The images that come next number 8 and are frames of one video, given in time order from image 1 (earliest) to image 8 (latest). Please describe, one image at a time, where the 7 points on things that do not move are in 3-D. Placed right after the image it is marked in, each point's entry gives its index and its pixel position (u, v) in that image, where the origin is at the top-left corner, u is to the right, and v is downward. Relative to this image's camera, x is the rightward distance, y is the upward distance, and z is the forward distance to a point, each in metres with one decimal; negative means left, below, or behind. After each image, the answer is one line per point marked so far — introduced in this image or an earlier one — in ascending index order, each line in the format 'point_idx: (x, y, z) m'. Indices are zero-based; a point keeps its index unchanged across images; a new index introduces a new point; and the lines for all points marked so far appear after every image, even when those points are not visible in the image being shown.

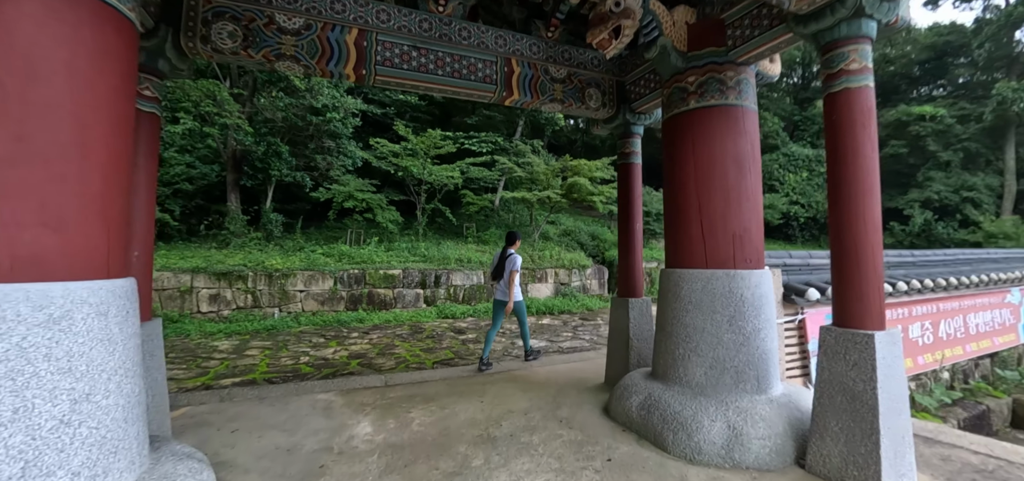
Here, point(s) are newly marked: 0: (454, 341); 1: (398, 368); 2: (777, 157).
0: (-0.8, -1.4, +5.7) m
1: (-1.2, -1.3, +4.4) m
2: (+9.2, +2.9, +14.5) m
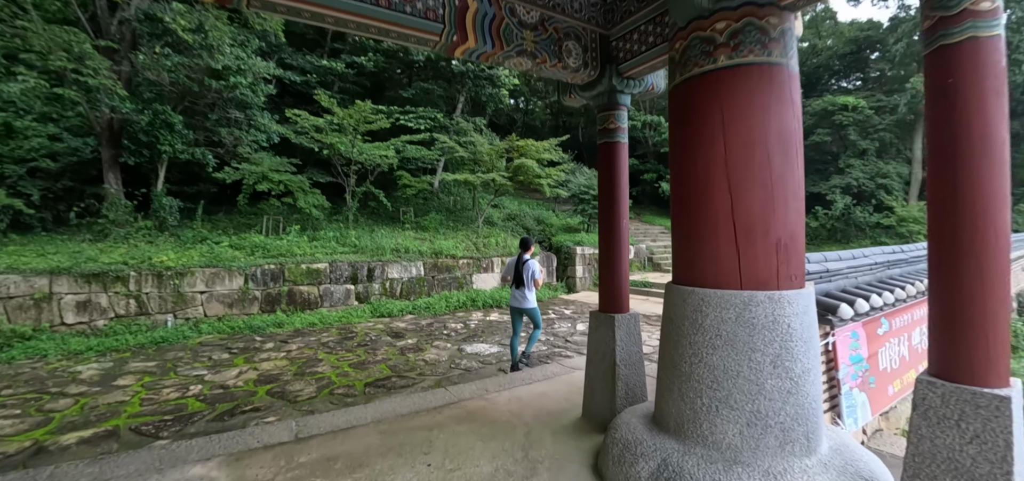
0: (-1.4, -1.3, +4.8) m
1: (-1.6, -1.3, +3.5) m
2: (+7.2, +3.5, +14.8) m
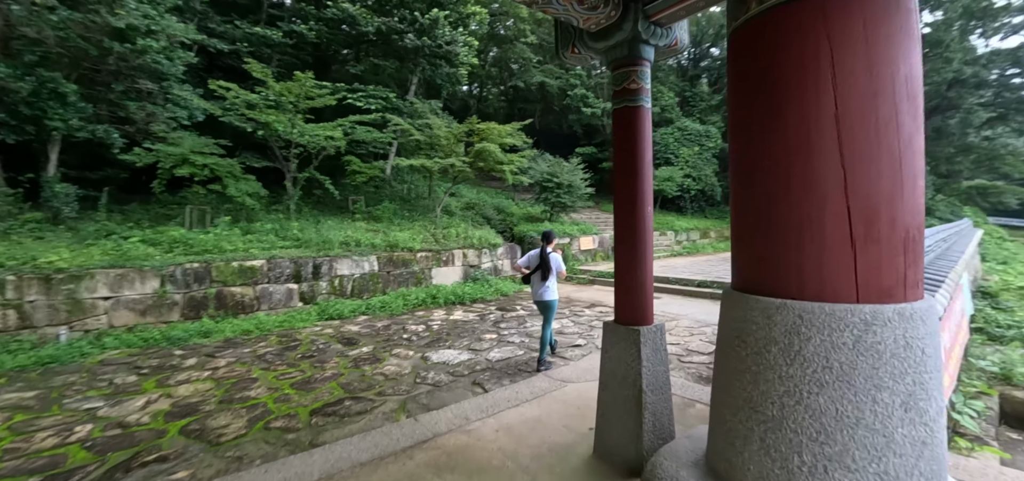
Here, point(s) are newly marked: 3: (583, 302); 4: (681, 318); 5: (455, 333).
0: (-1.7, -1.2, +4.1) m
1: (-1.7, -1.3, +2.8) m
2: (+5.7, +3.9, +14.8) m
3: (+1.1, -1.0, +6.7) m
4: (+2.3, -1.0, +5.5) m
5: (-0.7, -1.1, +5.1) m
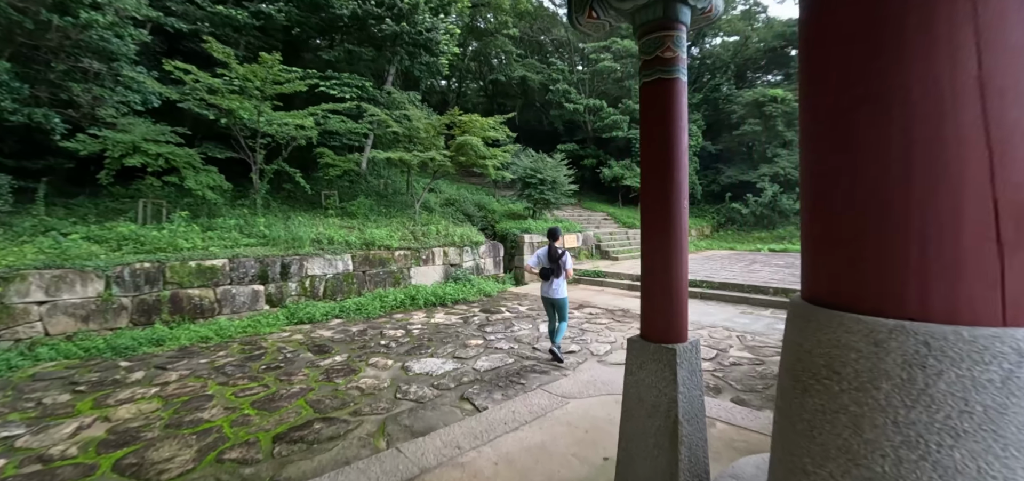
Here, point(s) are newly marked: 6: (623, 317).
0: (-1.8, -1.2, +3.7) m
1: (-1.8, -1.3, +2.3) m
2: (+5.0, +4.0, +14.8) m
3: (+0.9, -1.0, +6.5) m
4: (+2.1, -1.0, +5.3) m
5: (-0.9, -1.1, +4.8) m
6: (+1.5, -1.0, +5.5) m
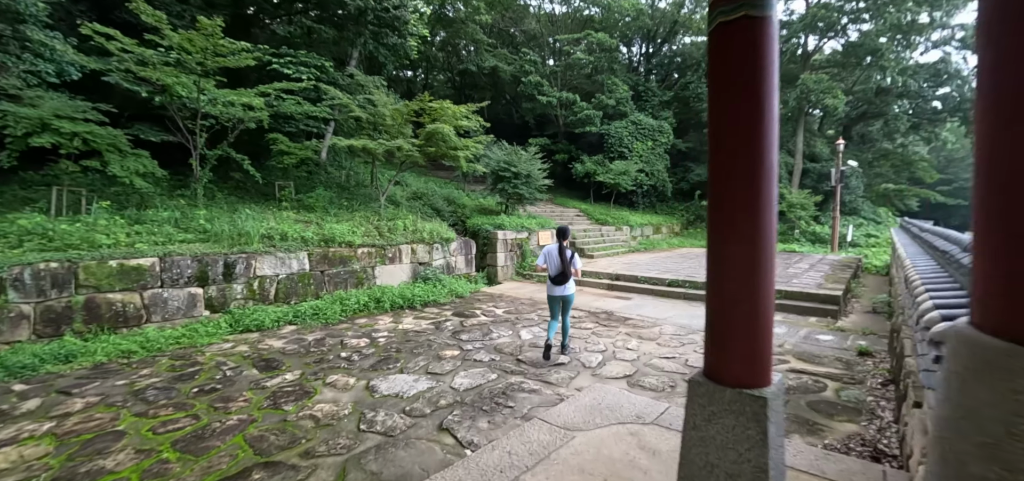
0: (-1.9, -1.2, +3.1) m
1: (-1.8, -1.3, +1.7) m
2: (+4.0, +4.1, +14.6) m
3: (+0.6, -0.9, +6.0) m
4: (+1.8, -1.0, +5.0) m
5: (-1.1, -1.1, +4.2) m
6: (+1.2, -1.0, +5.1) m
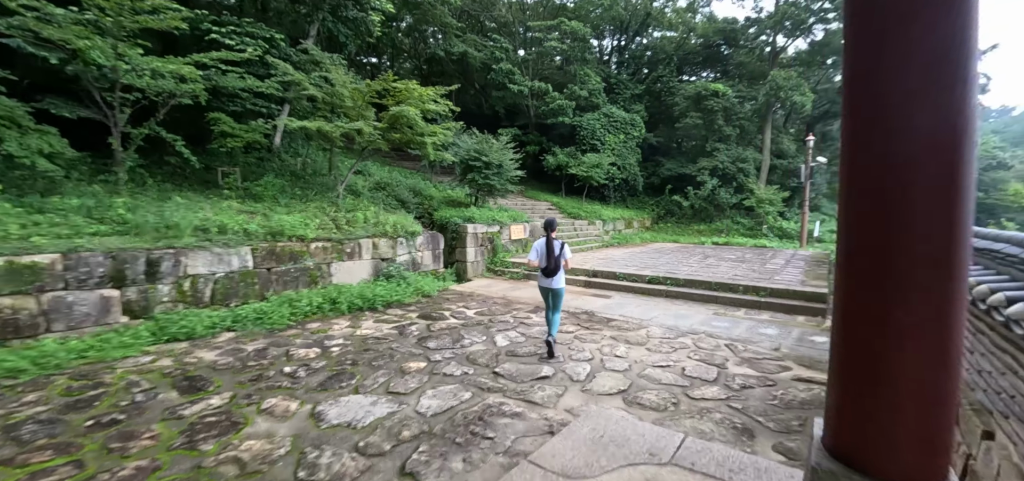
0: (-2.0, -1.1, +2.4) m
1: (-1.8, -1.2, +1.1) m
2: (+3.0, +4.3, +14.3) m
3: (+0.2, -0.9, +5.6) m
4: (+1.5, -0.9, +4.6) m
5: (-1.3, -1.0, +3.6) m
6: (+0.9, -0.9, +4.7) m
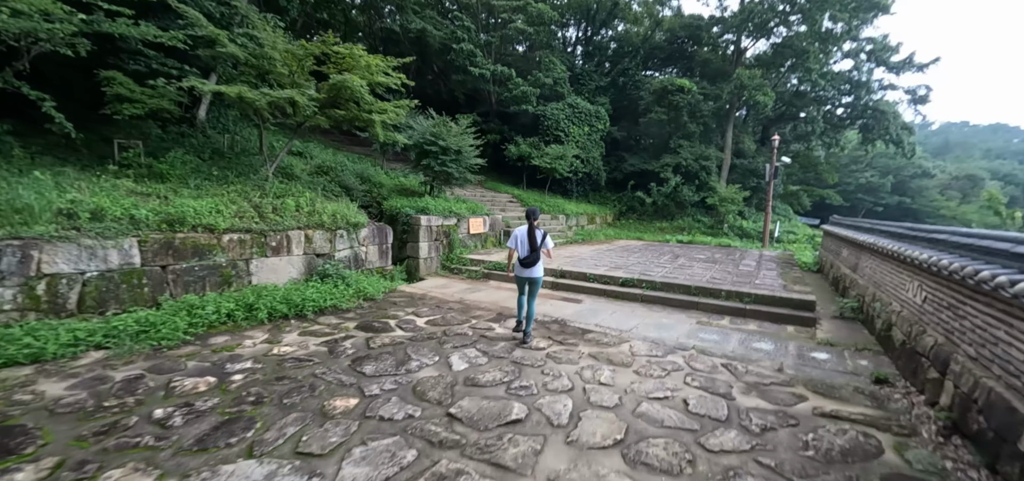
0: (-2.2, -1.1, +1.5) m
1: (-1.8, -1.2, +0.2) m
2: (+1.7, +4.4, +13.7) m
3: (-0.3, -0.8, +4.8) m
4: (+1.2, -0.9, +4.0) m
5: (-1.5, -1.0, +2.7) m
6: (+0.5, -0.9, +4.0) m
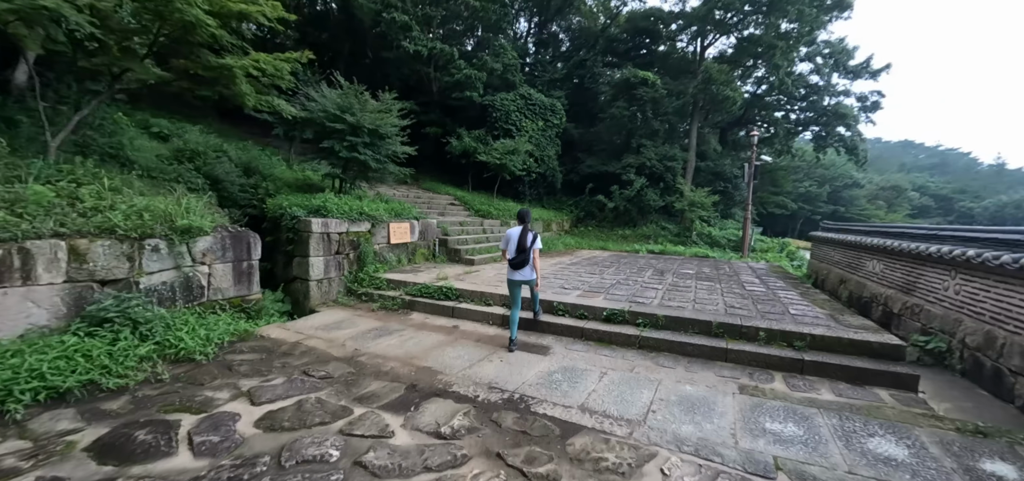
0: (-2.3, -1.2, -0.8) m
1: (-1.7, -1.3, -2.0) m
2: (+0.1, +4.1, +11.9) m
3: (-0.8, -0.9, +2.8) m
4: (+0.7, -1.0, +2.2) m
5: (-1.8, -1.1, +0.6) m
6: (+0.1, -1.0, +2.1) m
